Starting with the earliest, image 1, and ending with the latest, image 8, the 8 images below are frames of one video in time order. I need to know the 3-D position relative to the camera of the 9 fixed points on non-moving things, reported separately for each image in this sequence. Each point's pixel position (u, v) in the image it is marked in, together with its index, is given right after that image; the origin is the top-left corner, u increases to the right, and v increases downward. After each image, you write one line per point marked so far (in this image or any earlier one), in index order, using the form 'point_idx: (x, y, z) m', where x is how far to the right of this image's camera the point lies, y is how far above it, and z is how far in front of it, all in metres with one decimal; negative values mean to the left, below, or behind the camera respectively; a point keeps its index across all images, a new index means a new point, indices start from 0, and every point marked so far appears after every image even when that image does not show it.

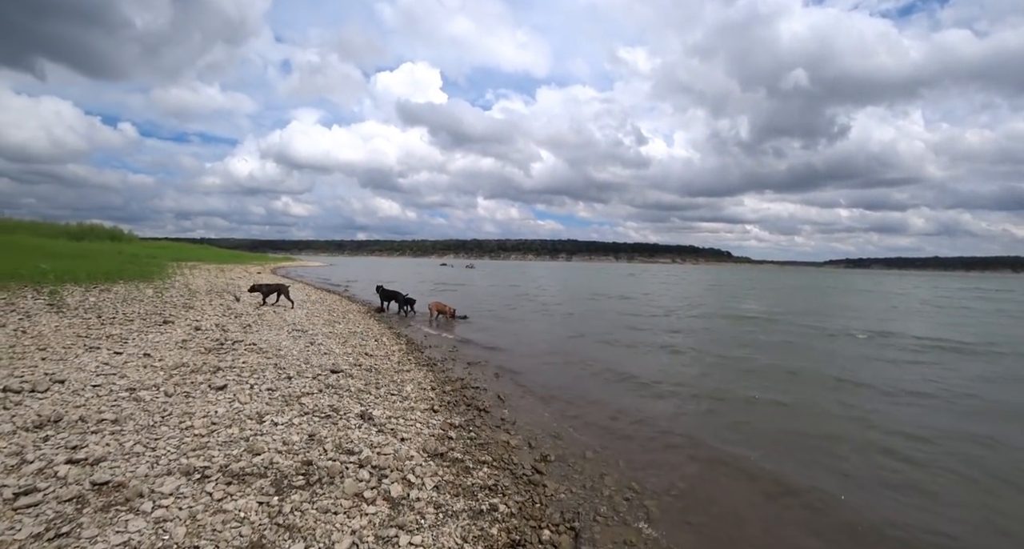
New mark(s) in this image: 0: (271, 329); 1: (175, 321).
0: (-7.8, -1.8, +15.1) m
1: (-10.6, -1.5, +14.6) m
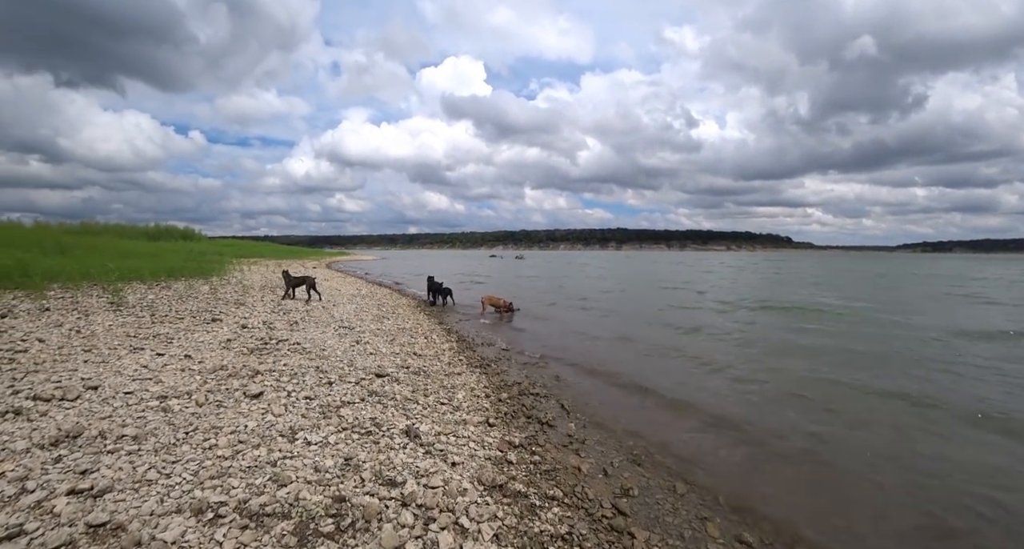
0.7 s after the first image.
0: (-6.0, -1.7, +14.5) m
1: (-8.8, -1.4, +14.3) m
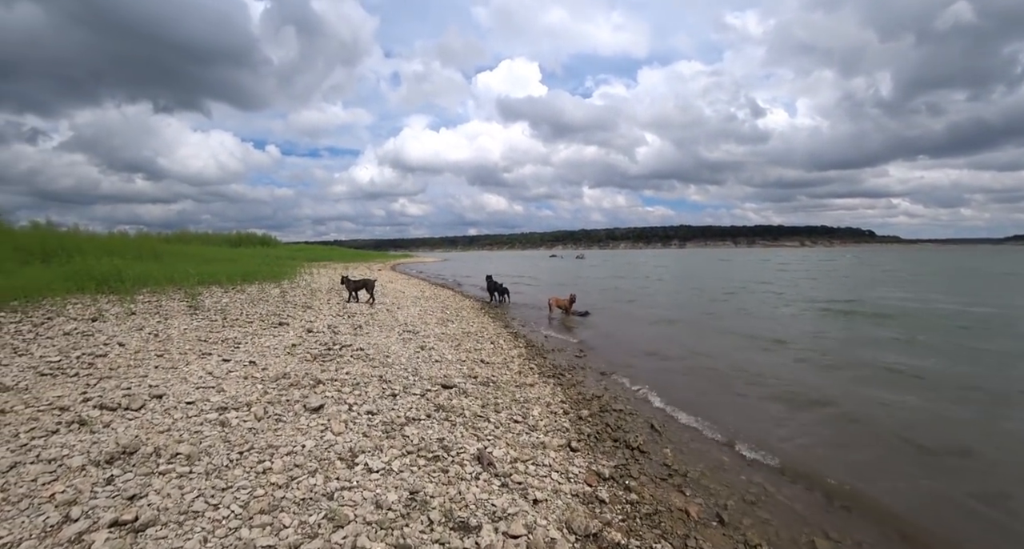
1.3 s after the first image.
0: (-3.9, -1.8, +14.0) m
1: (-6.8, -1.5, +14.2) m
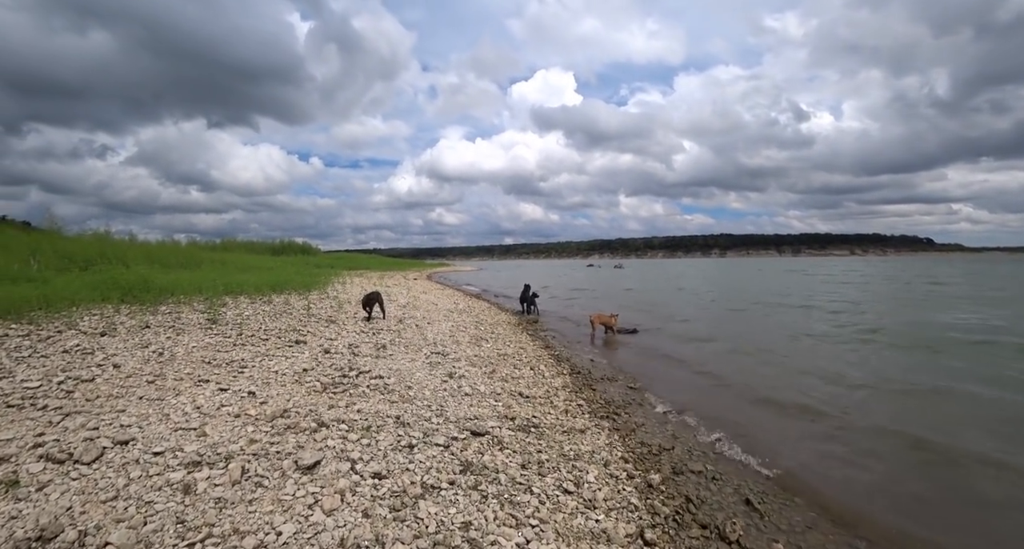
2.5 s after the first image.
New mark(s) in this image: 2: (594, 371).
0: (-2.8, -2.1, +12.4) m
1: (-5.6, -1.9, +12.8) m
2: (+2.2, -2.7, +12.9) m
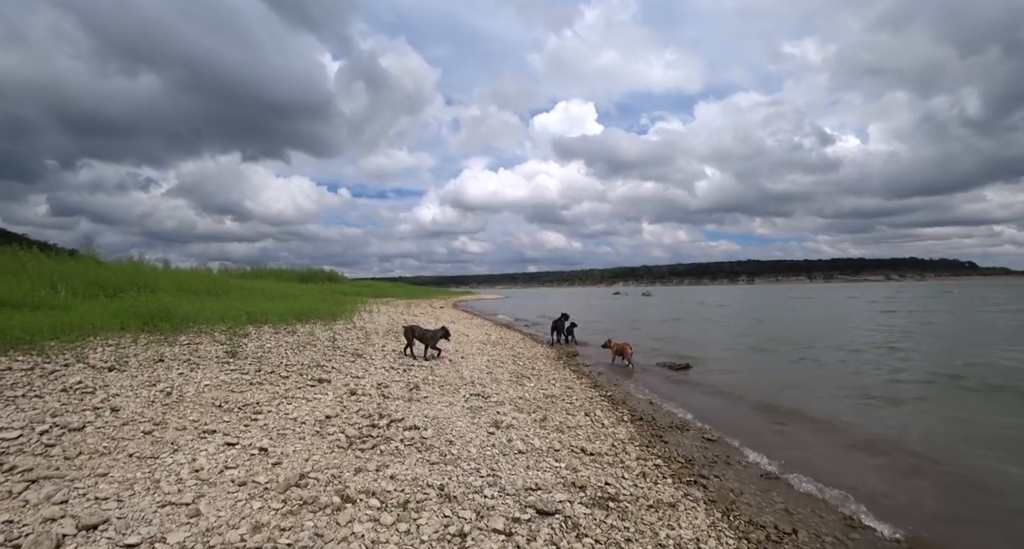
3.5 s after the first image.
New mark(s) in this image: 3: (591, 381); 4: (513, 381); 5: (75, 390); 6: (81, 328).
0: (-1.6, -2.8, +10.8) m
1: (-4.4, -2.6, +11.3) m
2: (+3.5, -3.4, +11.0) m
3: (+2.5, -3.4, +14.8) m
4: (0.0, -3.0, +13.5) m
5: (-9.0, -2.4, +9.6) m
6: (-14.3, -1.8, +15.4) m
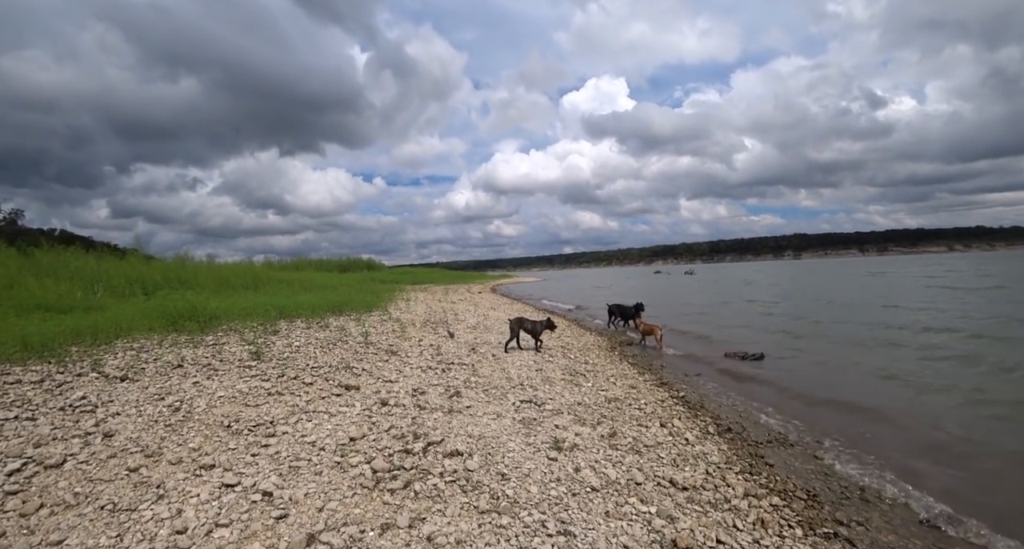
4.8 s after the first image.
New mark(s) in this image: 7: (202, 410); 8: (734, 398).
0: (-0.5, -2.6, +9.2) m
1: (-3.2, -2.4, +9.9) m
2: (+4.6, -3.0, +9.0) m
3: (+3.9, -2.8, +12.8) m
4: (+1.4, -2.6, +11.7) m
5: (-7.9, -2.4, +8.4) m
6: (-12.8, -1.8, +14.7) m
7: (-5.5, -2.4, +8.2) m
8: (+5.2, -3.0, +11.0) m
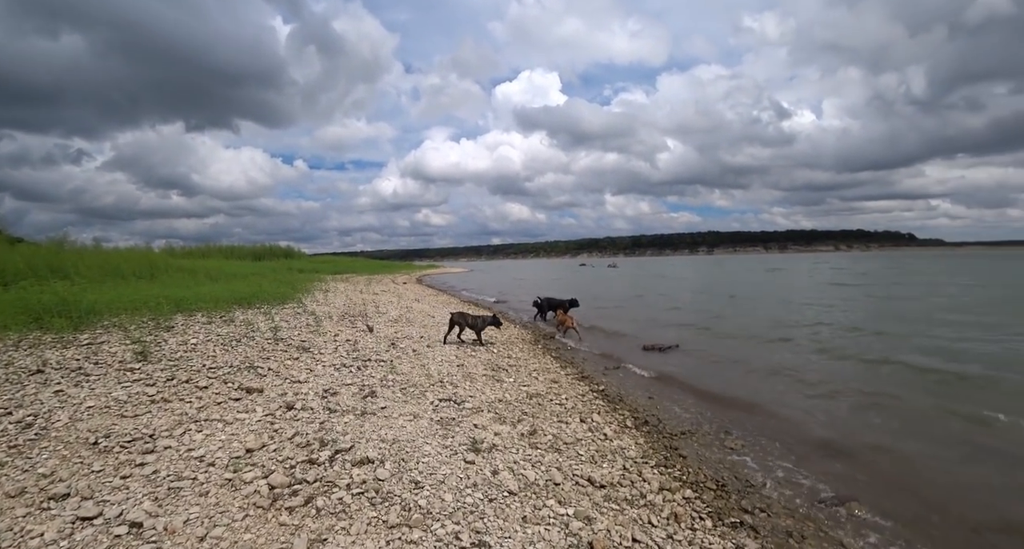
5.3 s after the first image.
0: (-2.0, -2.4, +8.7) m
1: (-4.8, -2.3, +9.0) m
2: (+3.1, -2.9, +9.3) m
3: (+1.8, -2.7, +13.0) m
4: (-0.5, -2.5, +11.5) m
5: (-9.2, -2.2, +6.9) m
6: (-15.0, -1.4, +12.3) m
7: (-6.8, -2.3, +7.0) m
8: (+3.4, -2.9, +11.3) m
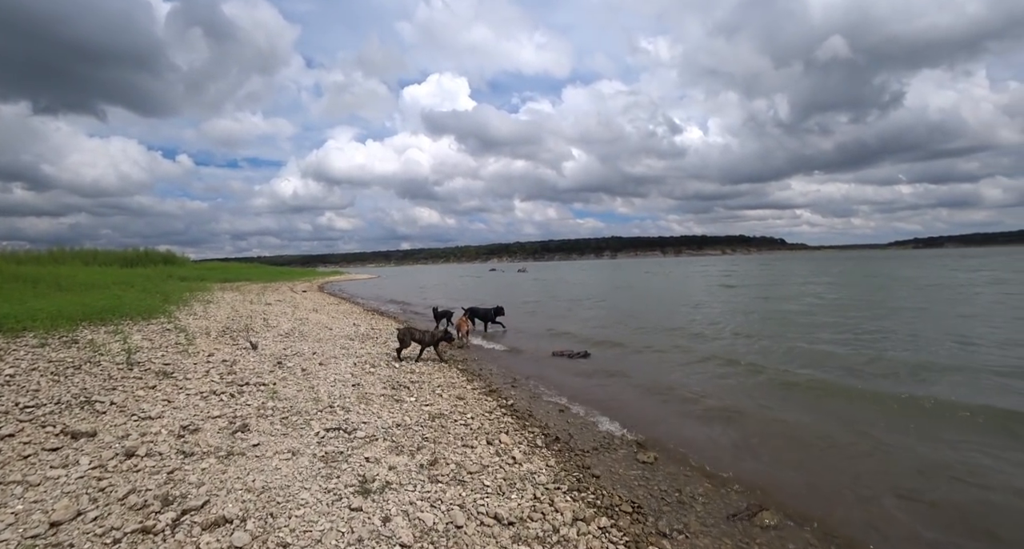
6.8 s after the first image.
0: (-3.6, -2.6, +7.5) m
1: (-6.5, -2.5, +7.2) m
2: (+1.3, -3.1, +8.9) m
3: (-0.7, -2.9, +12.3) m
4: (-2.7, -2.7, +10.4) m
5: (-10.4, -2.5, +4.3) m
6: (-17.0, -1.8, +8.6) m
7: (-8.0, -2.5, +4.9) m
8: (+1.2, -3.0, +11.0) m
